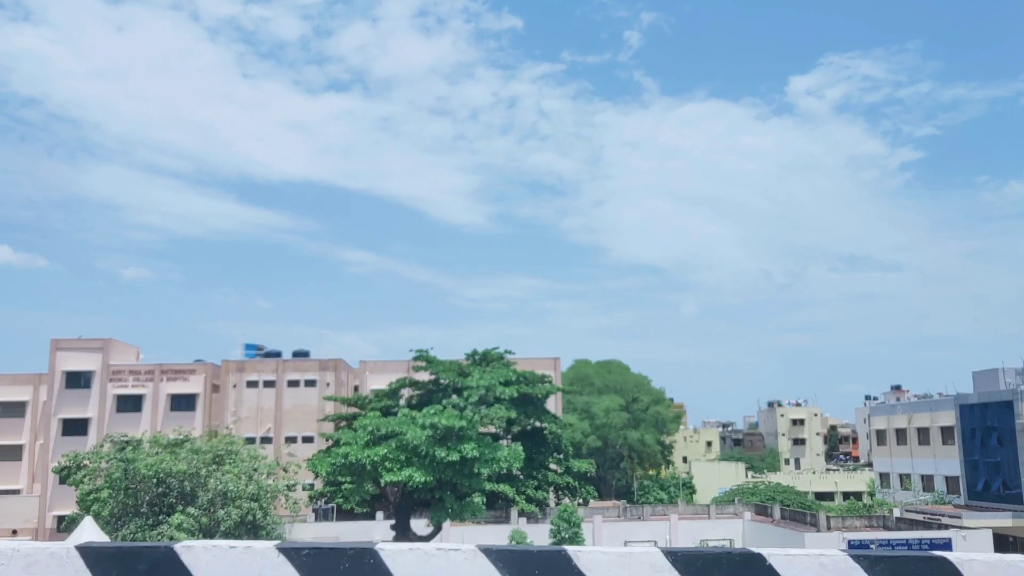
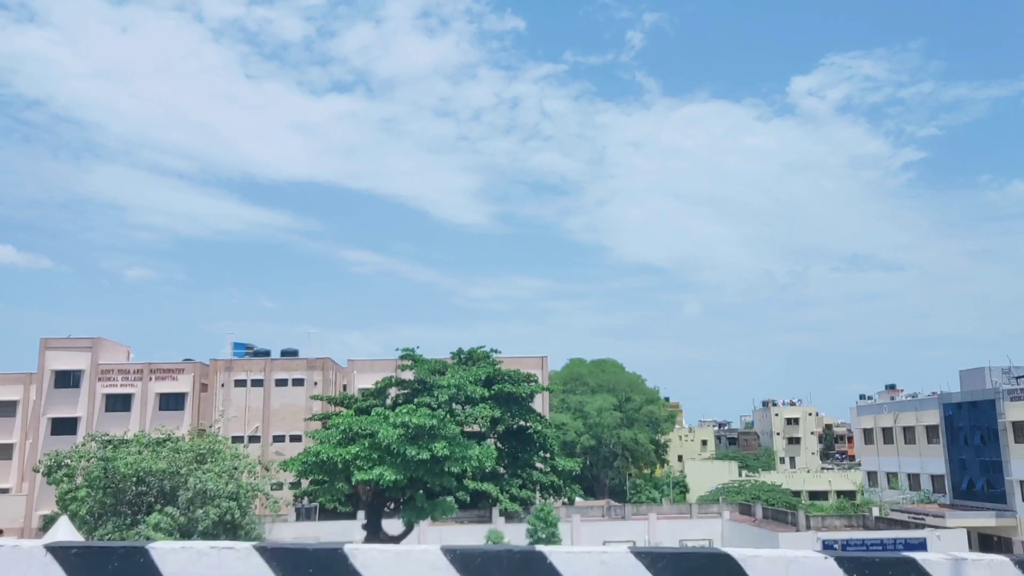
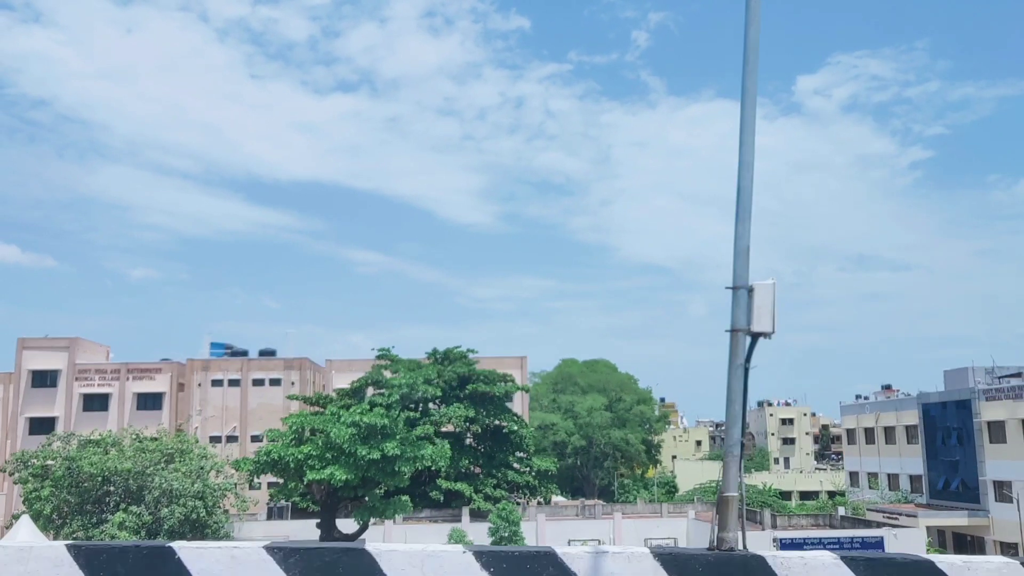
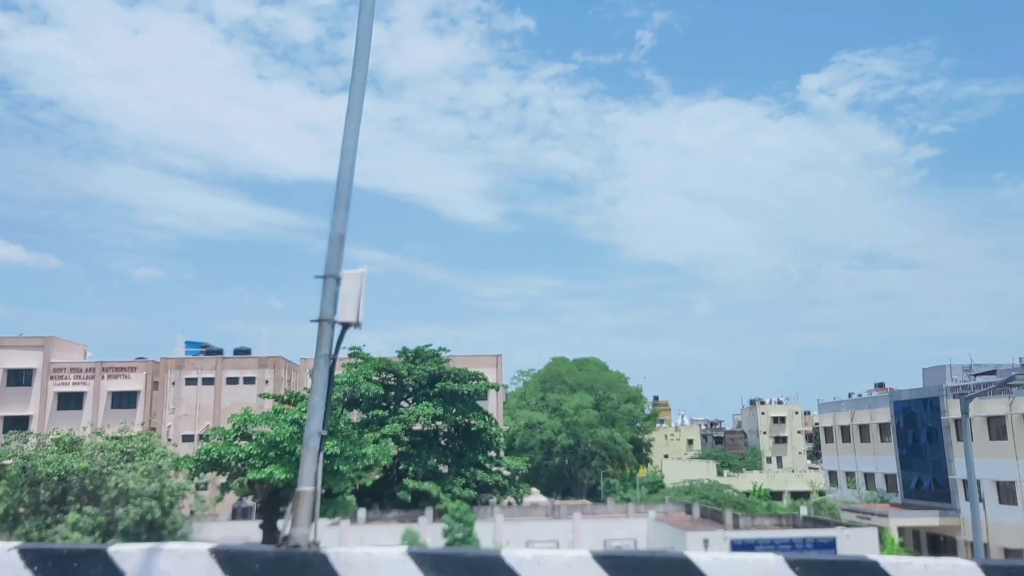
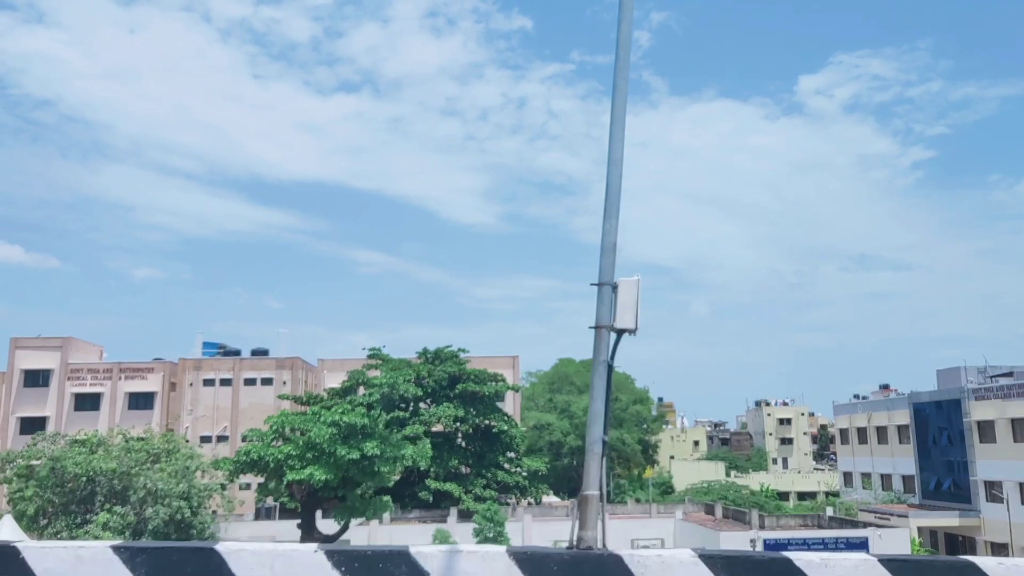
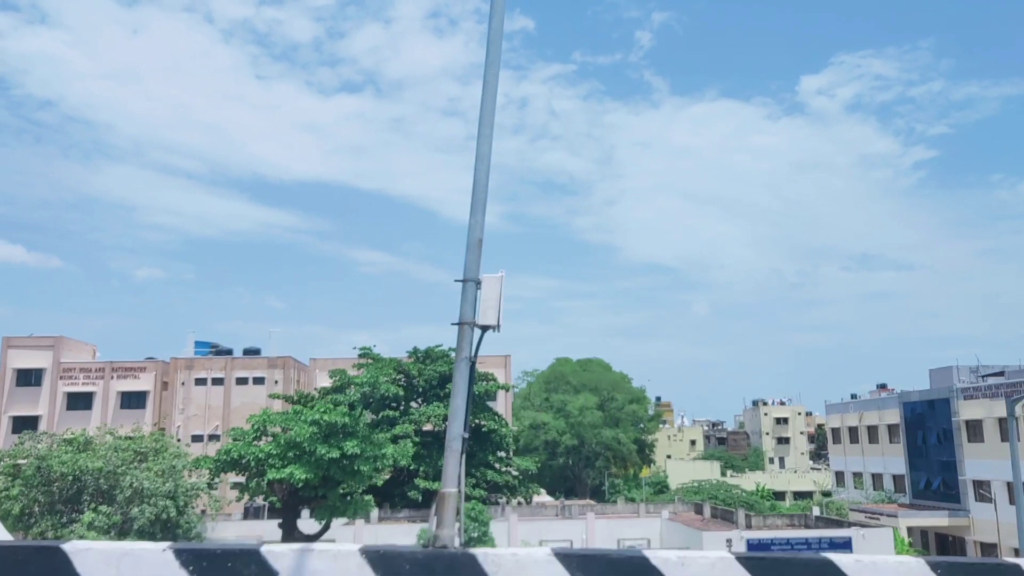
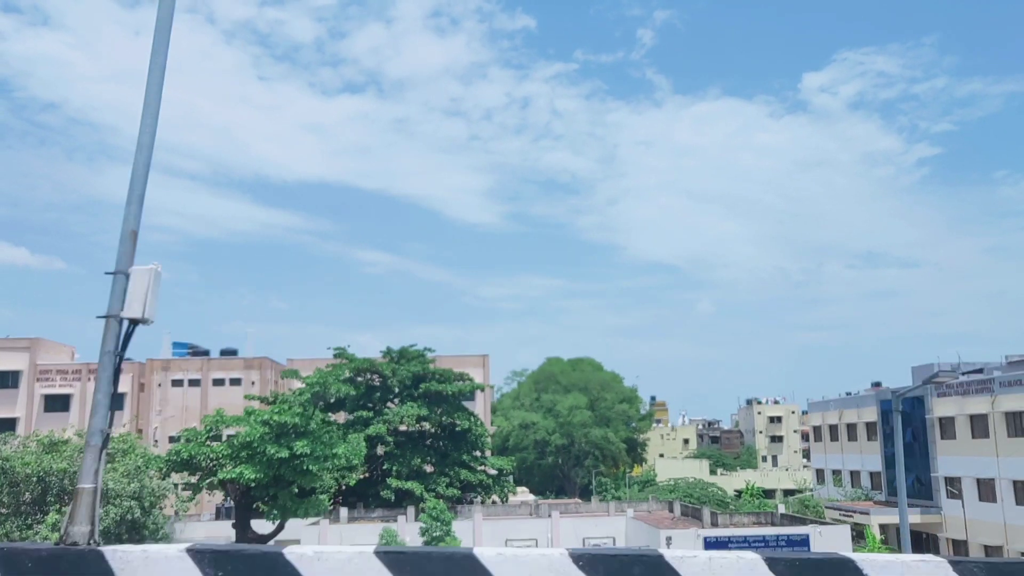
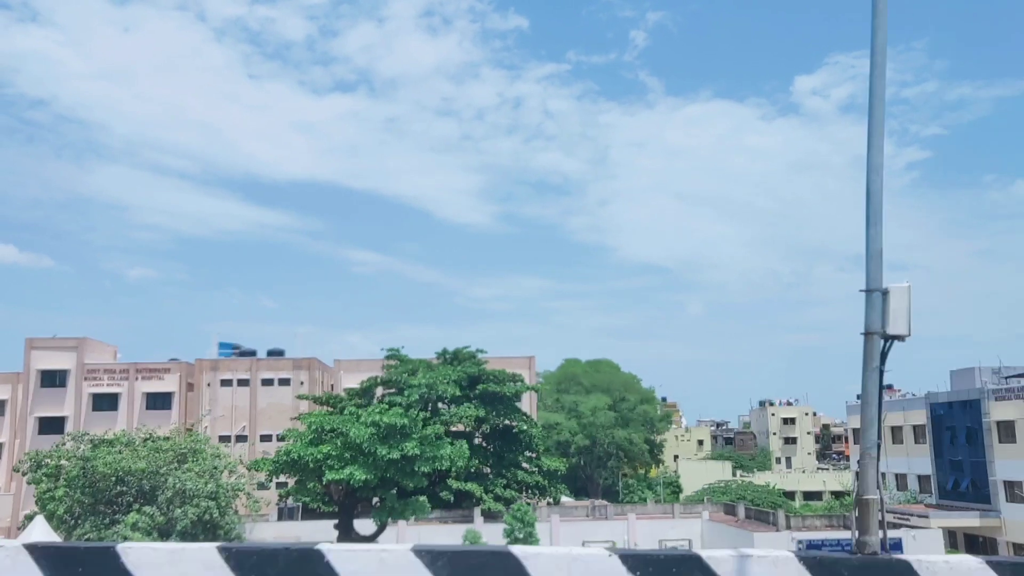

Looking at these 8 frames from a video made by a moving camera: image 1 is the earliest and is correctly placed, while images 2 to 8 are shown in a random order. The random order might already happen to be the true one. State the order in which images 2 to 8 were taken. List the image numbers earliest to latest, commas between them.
2, 8, 3, 5, 6, 4, 7
